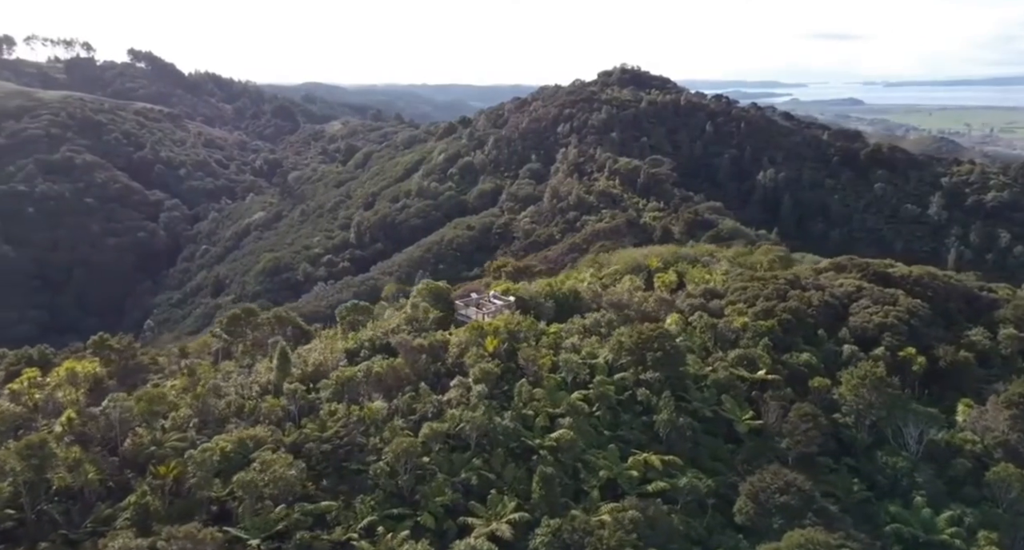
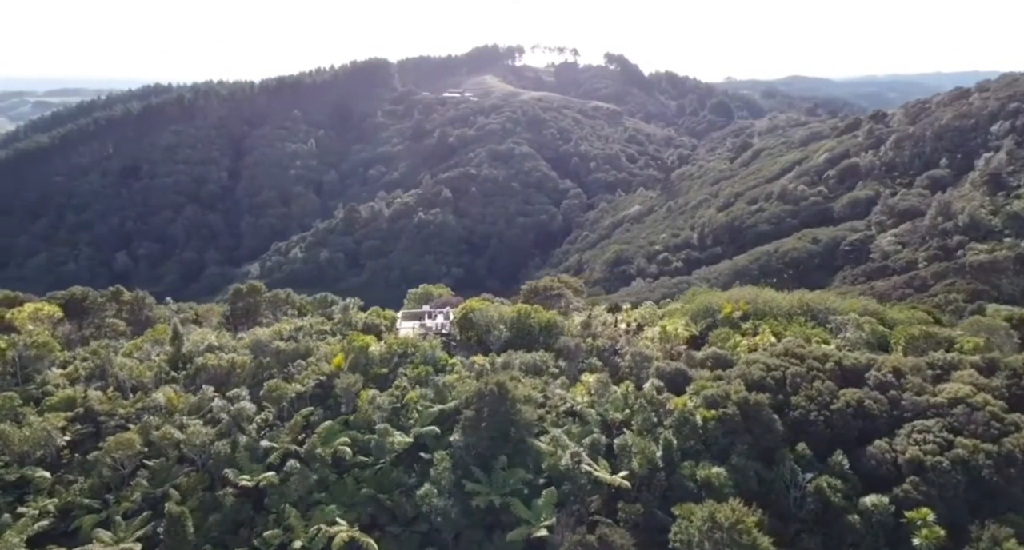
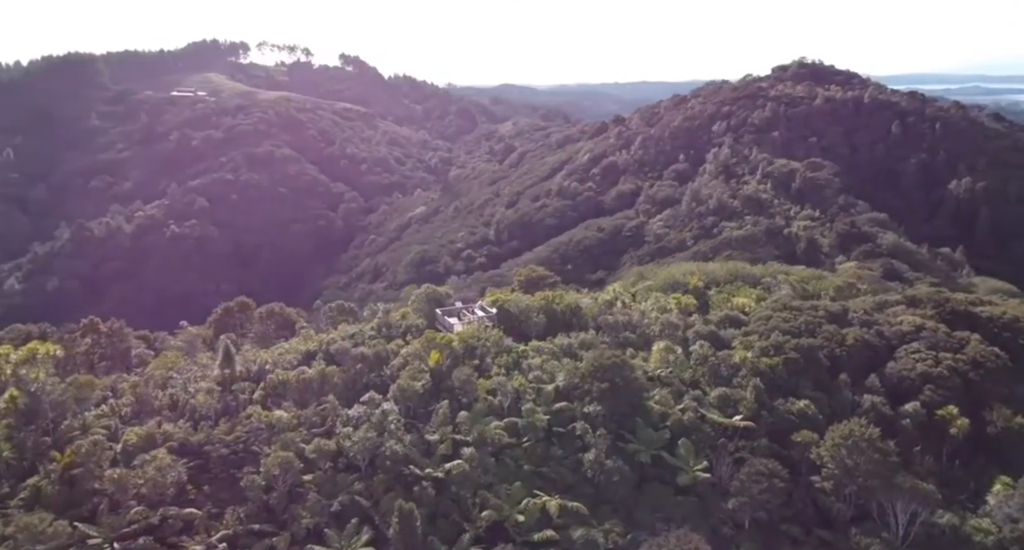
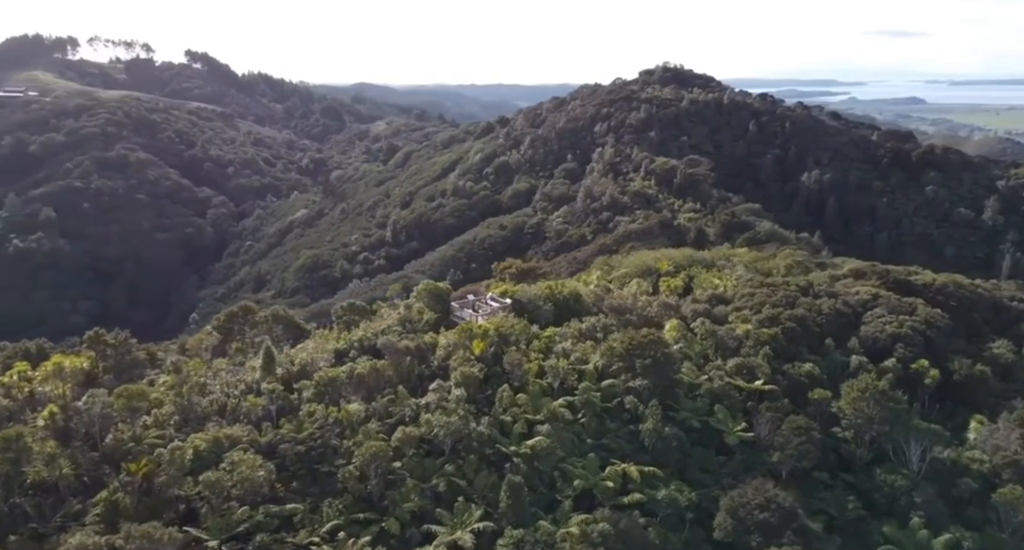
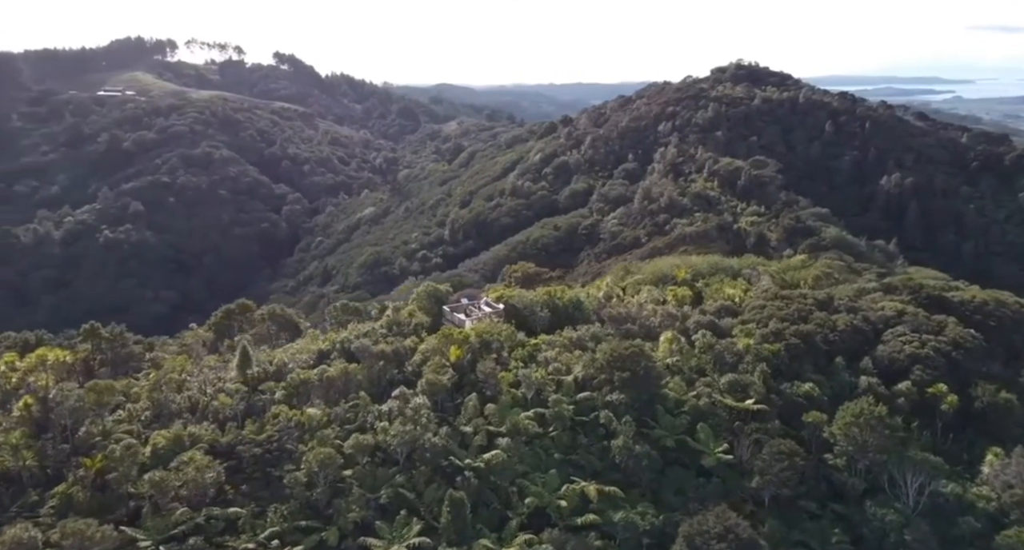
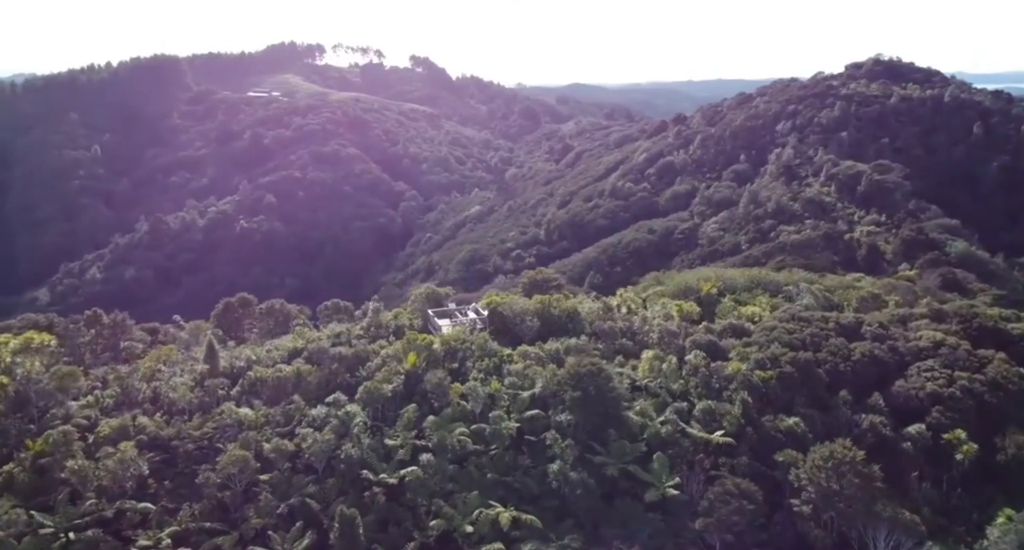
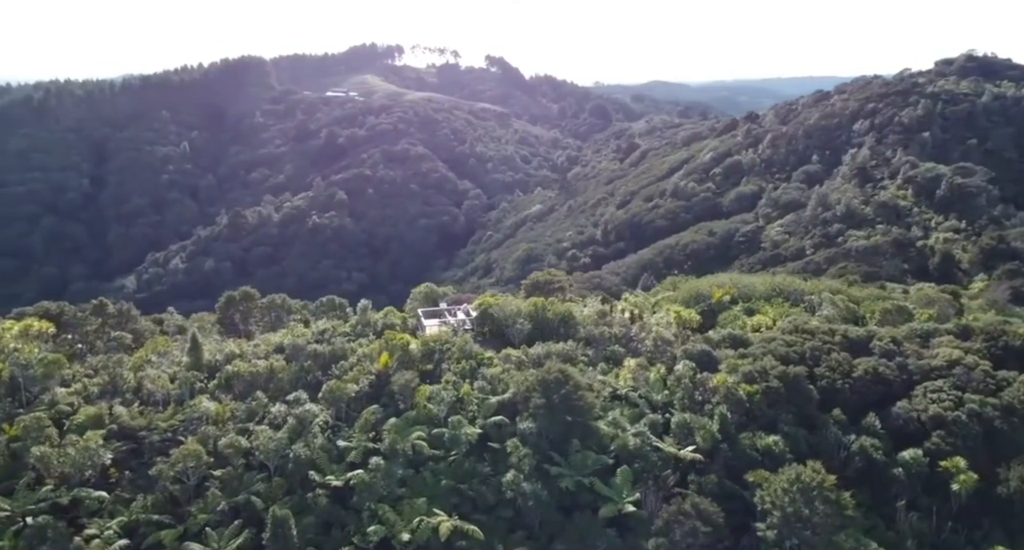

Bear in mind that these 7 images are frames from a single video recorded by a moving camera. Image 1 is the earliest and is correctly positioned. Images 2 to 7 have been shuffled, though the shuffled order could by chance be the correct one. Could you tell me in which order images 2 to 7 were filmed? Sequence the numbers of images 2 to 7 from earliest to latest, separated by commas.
4, 5, 3, 6, 7, 2
